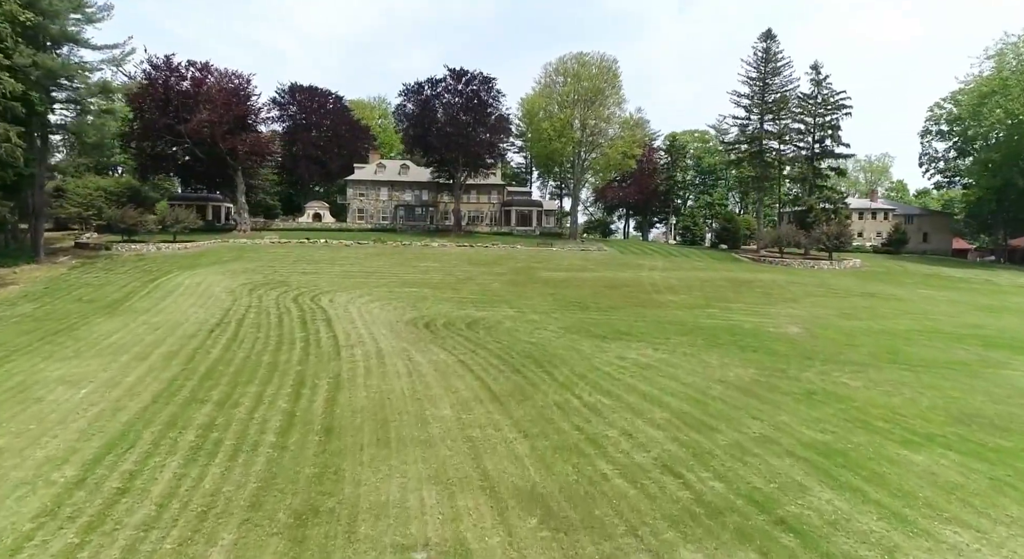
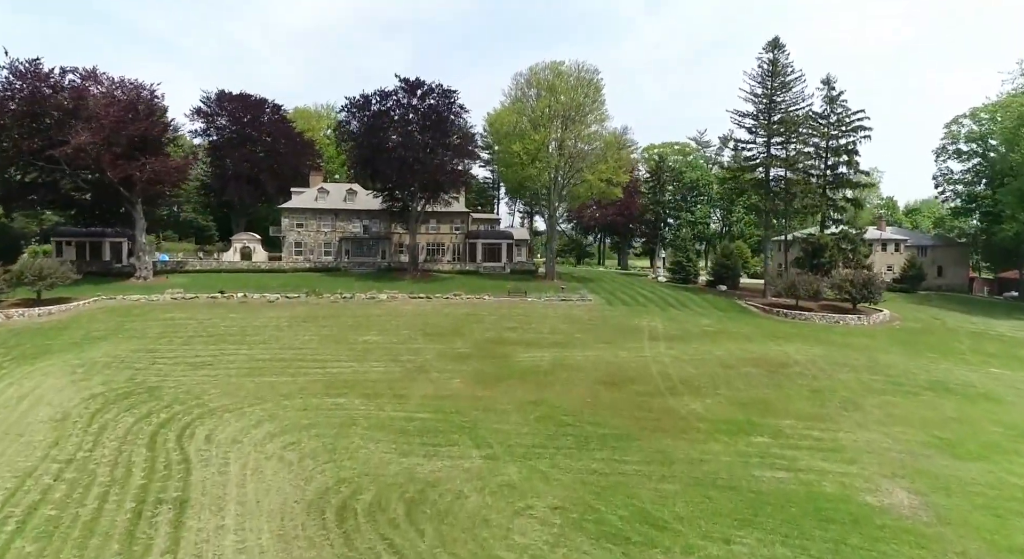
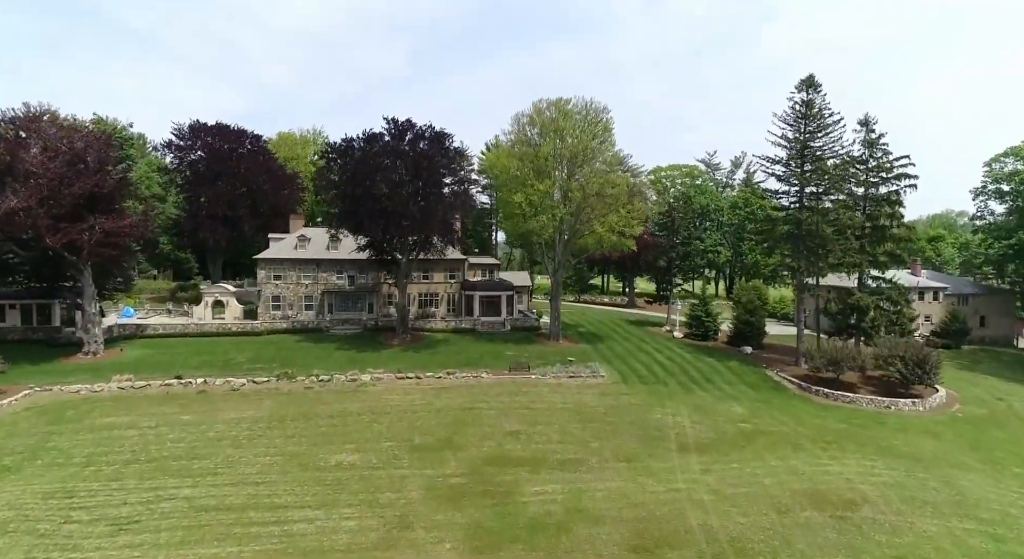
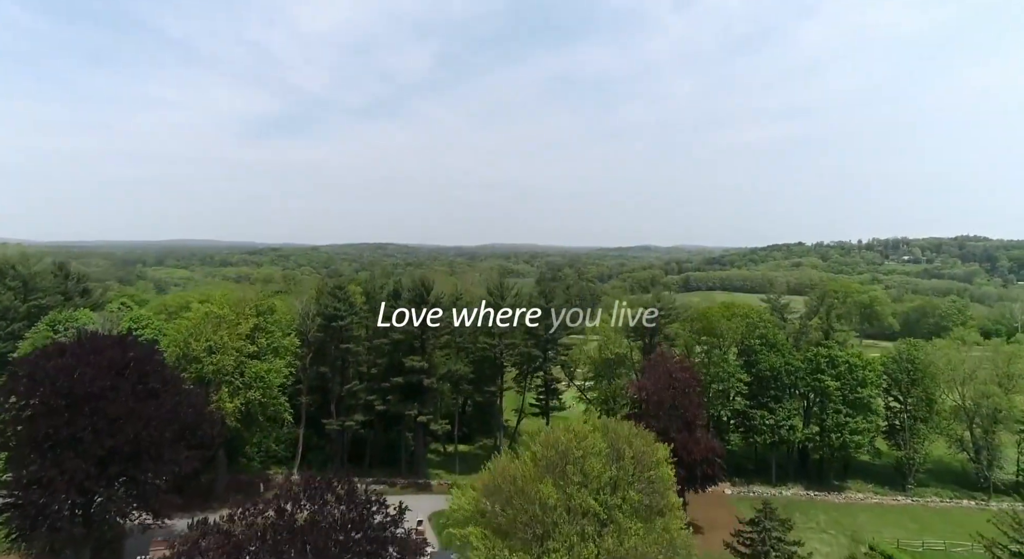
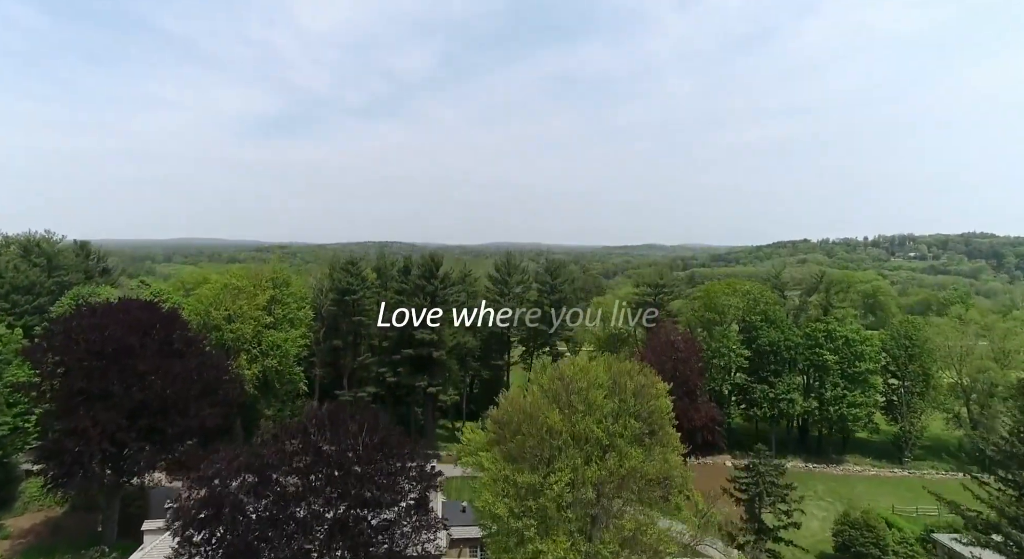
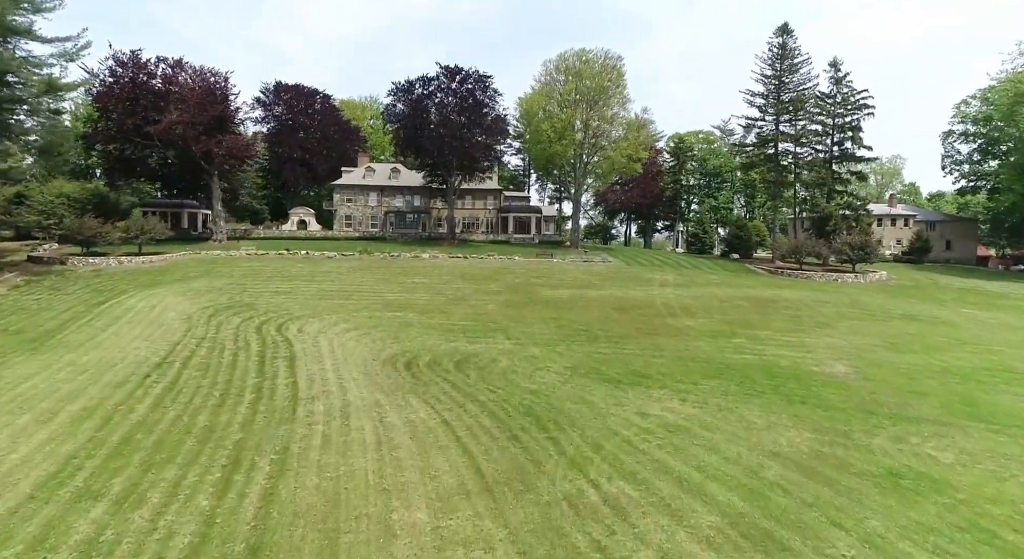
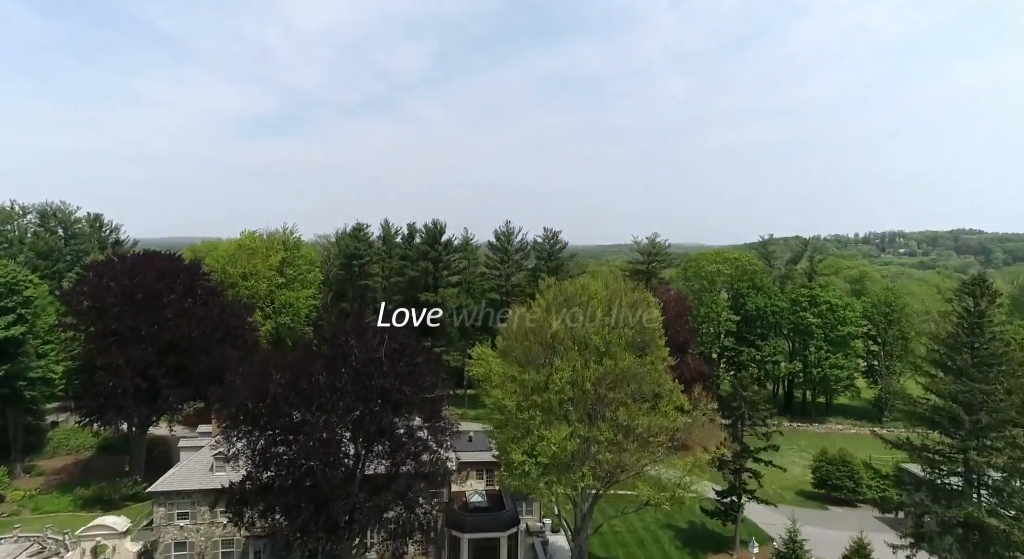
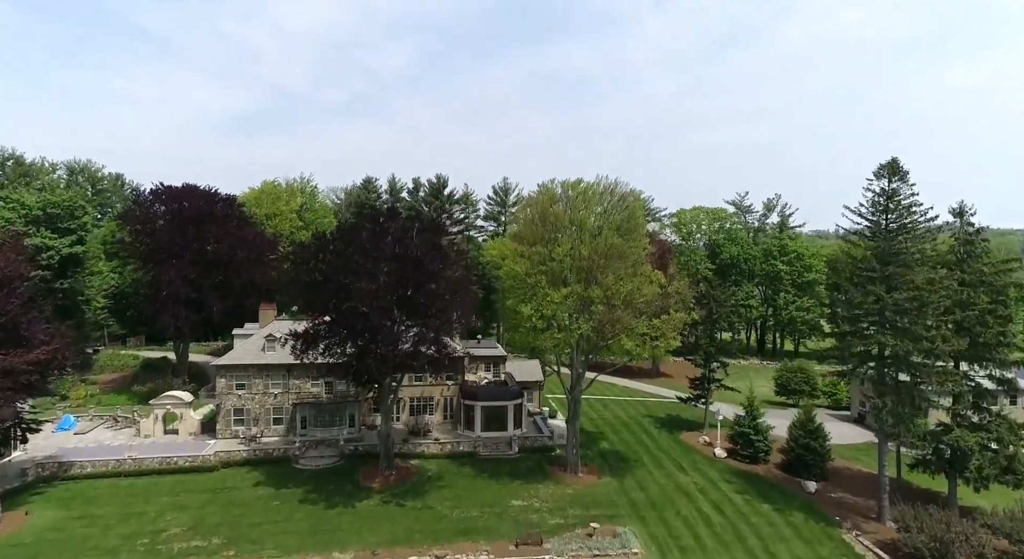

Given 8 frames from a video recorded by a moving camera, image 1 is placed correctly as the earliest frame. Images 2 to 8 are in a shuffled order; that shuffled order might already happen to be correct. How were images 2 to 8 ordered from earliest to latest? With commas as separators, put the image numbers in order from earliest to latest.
6, 2, 3, 8, 7, 5, 4
